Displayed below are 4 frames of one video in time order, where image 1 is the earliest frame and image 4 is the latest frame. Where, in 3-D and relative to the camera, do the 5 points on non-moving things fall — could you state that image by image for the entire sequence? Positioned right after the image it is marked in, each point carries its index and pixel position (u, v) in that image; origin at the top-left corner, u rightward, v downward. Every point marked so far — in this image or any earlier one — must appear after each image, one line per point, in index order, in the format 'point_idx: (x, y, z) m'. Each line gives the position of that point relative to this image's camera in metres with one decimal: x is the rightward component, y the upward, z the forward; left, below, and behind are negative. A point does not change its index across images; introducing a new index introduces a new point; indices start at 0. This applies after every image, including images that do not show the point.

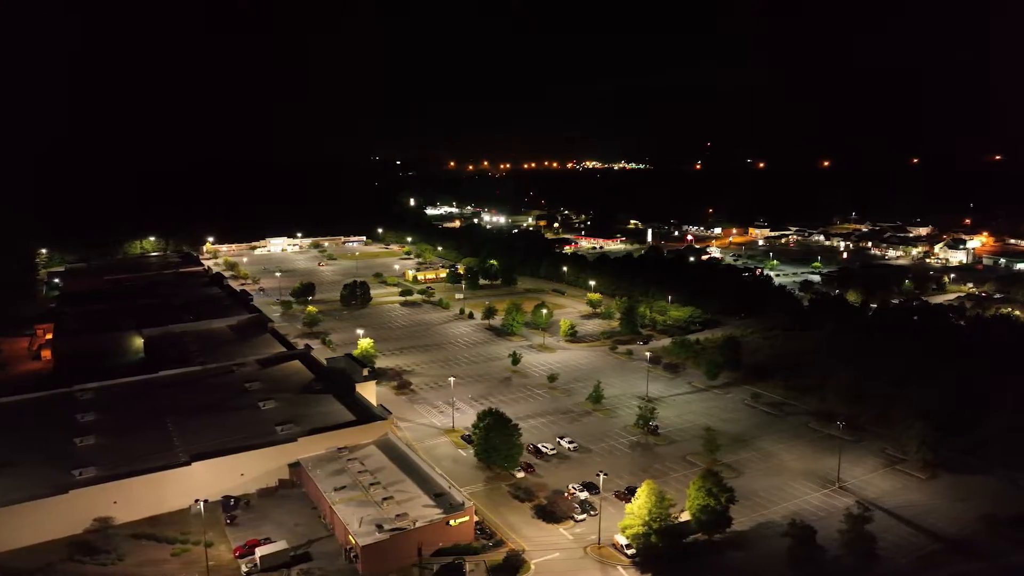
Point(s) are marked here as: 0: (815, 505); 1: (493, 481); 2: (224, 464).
0: (+7.1, -5.1, +15.1) m
1: (-0.5, -5.0, +16.7) m
2: (-7.0, -4.3, +15.7) m
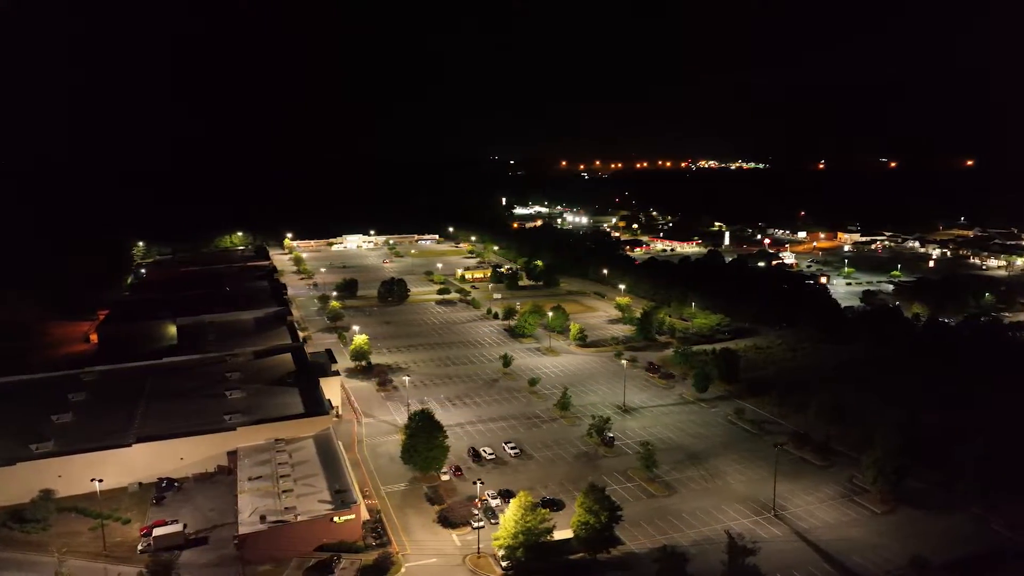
0: (+4.8, -5.3, +14.0) m
1: (-2.5, -5.0, +16.7) m
2: (-9.1, -4.1, +16.7) m
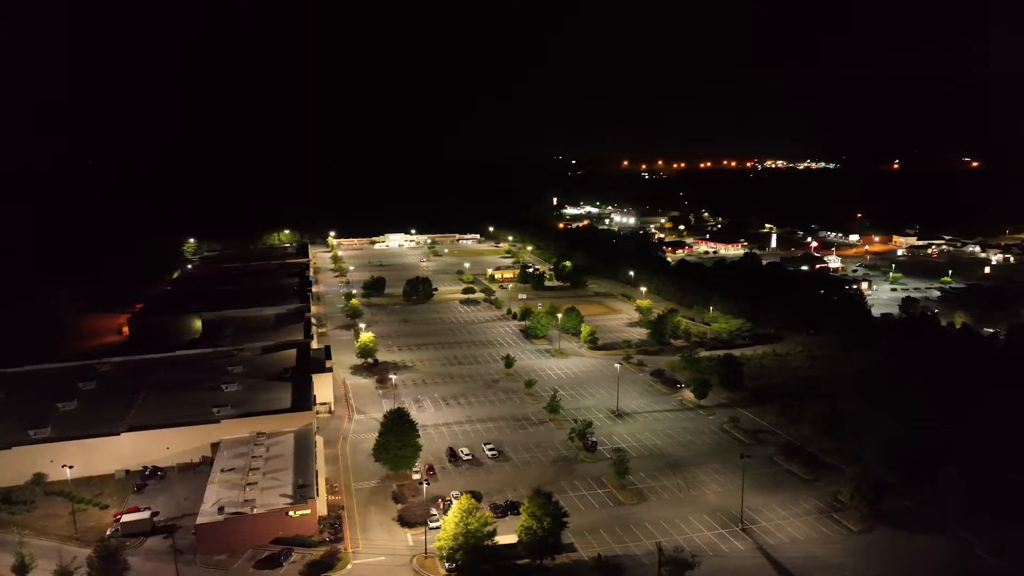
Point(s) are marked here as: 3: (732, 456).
0: (+3.8, -5.4, +13.6) m
1: (-3.3, -5.0, +16.8) m
2: (-9.8, -4.0, +17.4) m
3: (+6.3, -4.8, +18.5) m
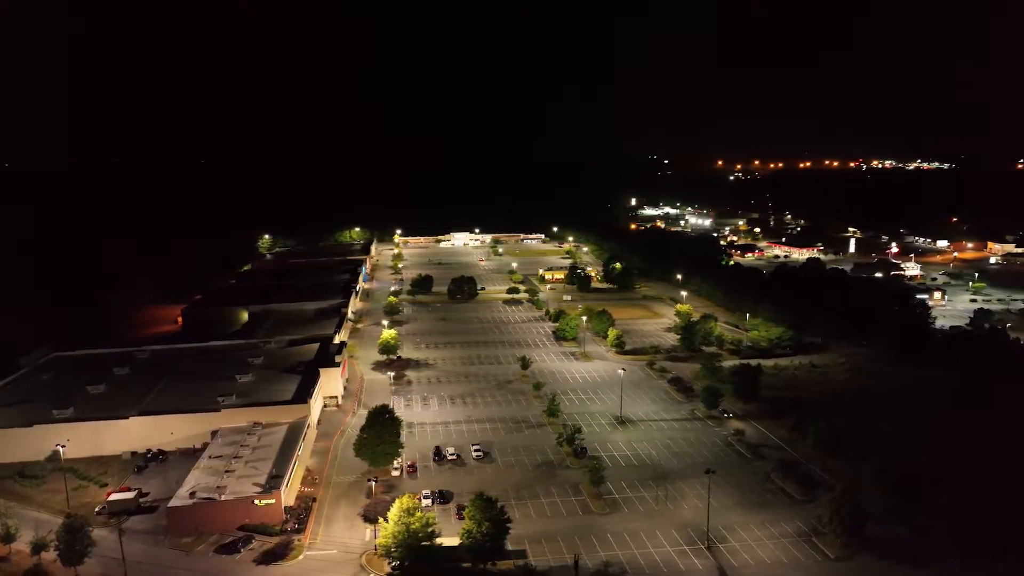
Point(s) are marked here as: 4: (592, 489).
0: (+2.7, -5.6, +13.1) m
1: (-3.8, -5.0, +17.2) m
2: (-10.3, -3.9, +18.5) m
3: (+5.9, -5.0, +17.7) m
4: (+2.0, -5.1, +16.3) m
